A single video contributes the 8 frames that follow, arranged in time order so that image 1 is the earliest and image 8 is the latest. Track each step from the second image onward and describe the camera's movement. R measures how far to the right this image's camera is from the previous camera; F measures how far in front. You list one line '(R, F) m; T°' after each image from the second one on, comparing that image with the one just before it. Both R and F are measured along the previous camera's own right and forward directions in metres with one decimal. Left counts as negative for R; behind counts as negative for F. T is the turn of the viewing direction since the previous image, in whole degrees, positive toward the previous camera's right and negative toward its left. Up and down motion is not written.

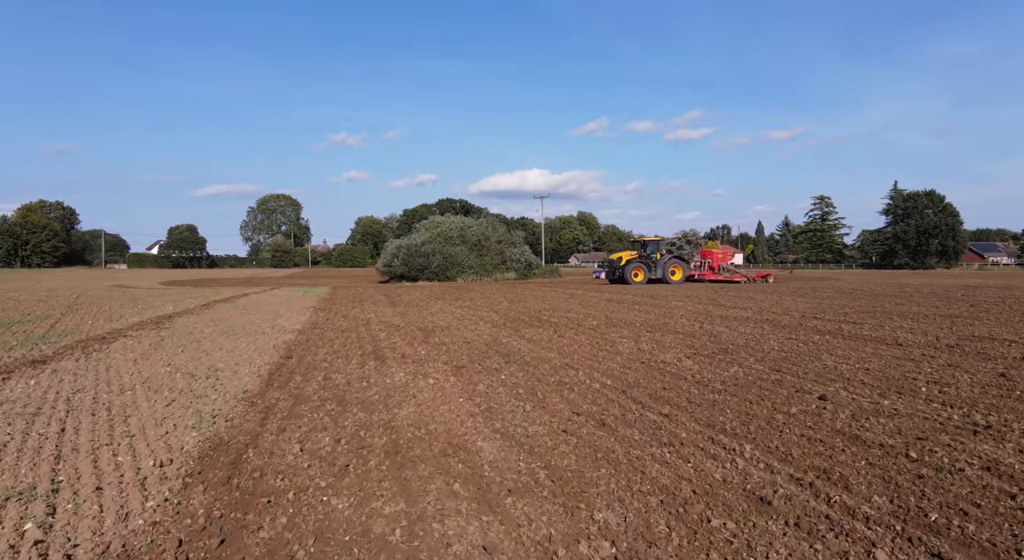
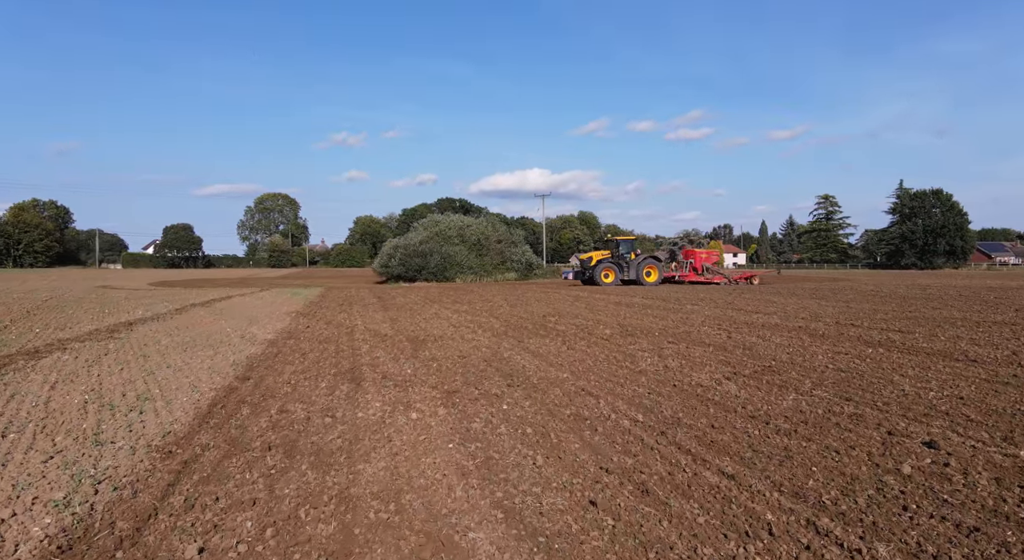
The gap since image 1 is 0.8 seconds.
(0.0, +1.4) m; 0°
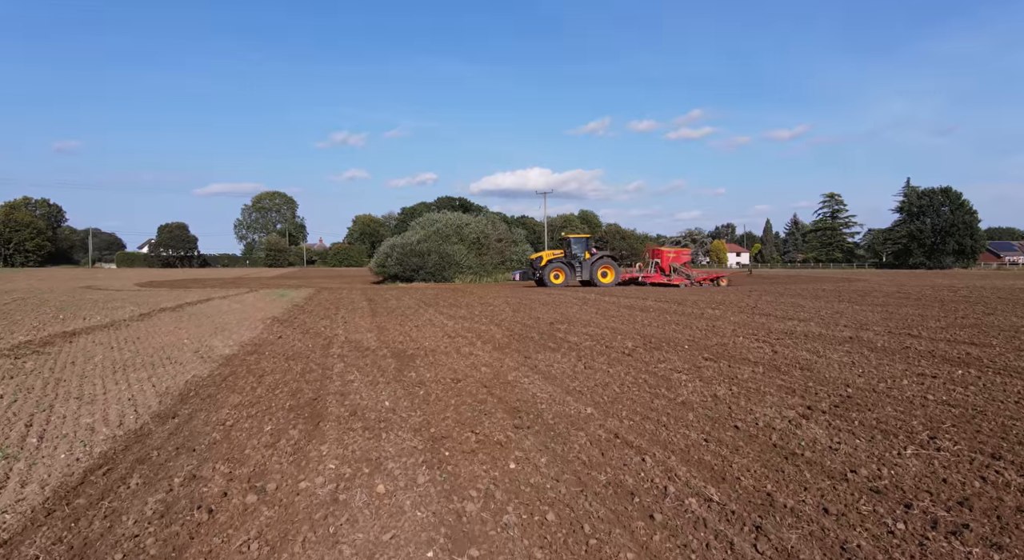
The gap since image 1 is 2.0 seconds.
(-0.1, +1.7) m; 0°
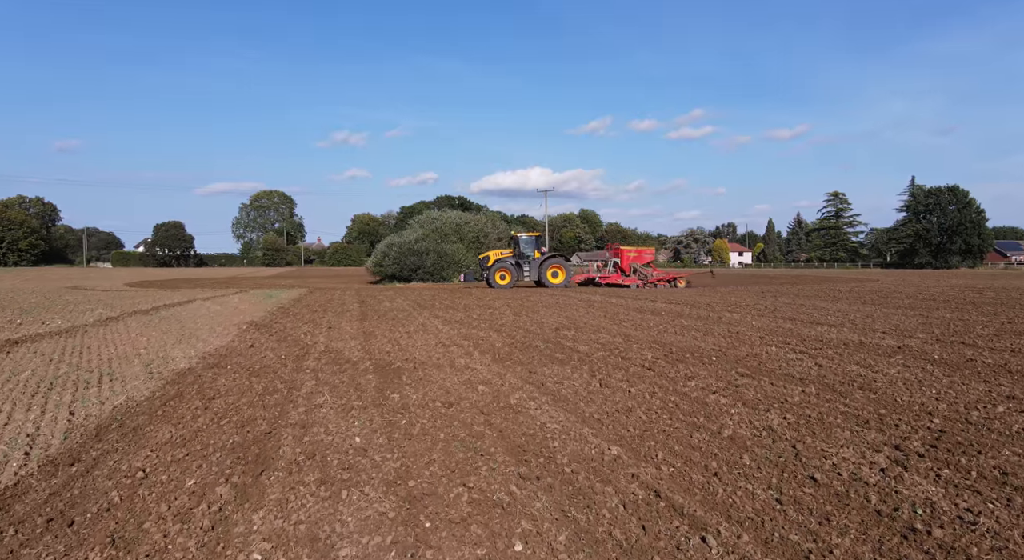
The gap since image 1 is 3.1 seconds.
(0.0, +1.2) m; 0°
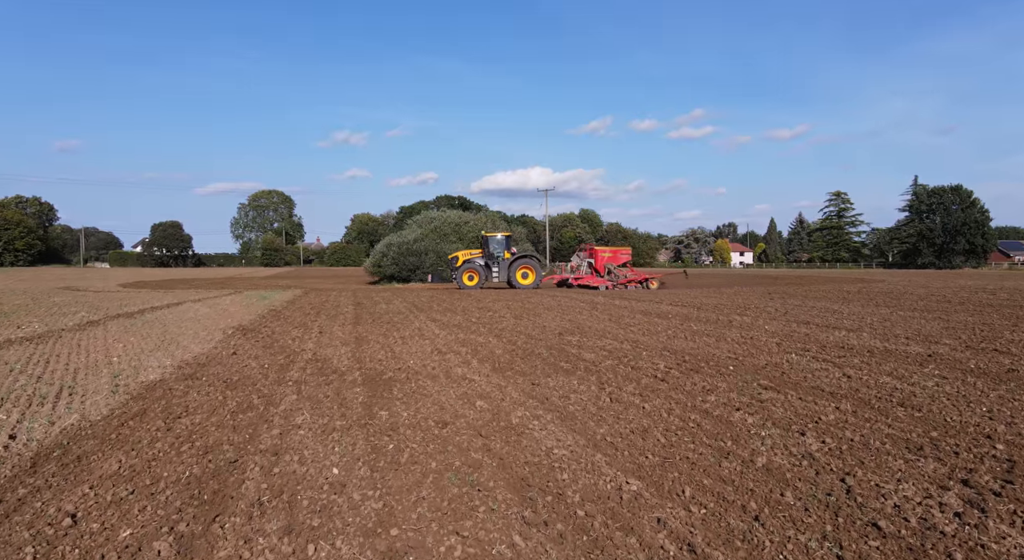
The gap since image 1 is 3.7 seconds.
(0.0, +0.6) m; 0°
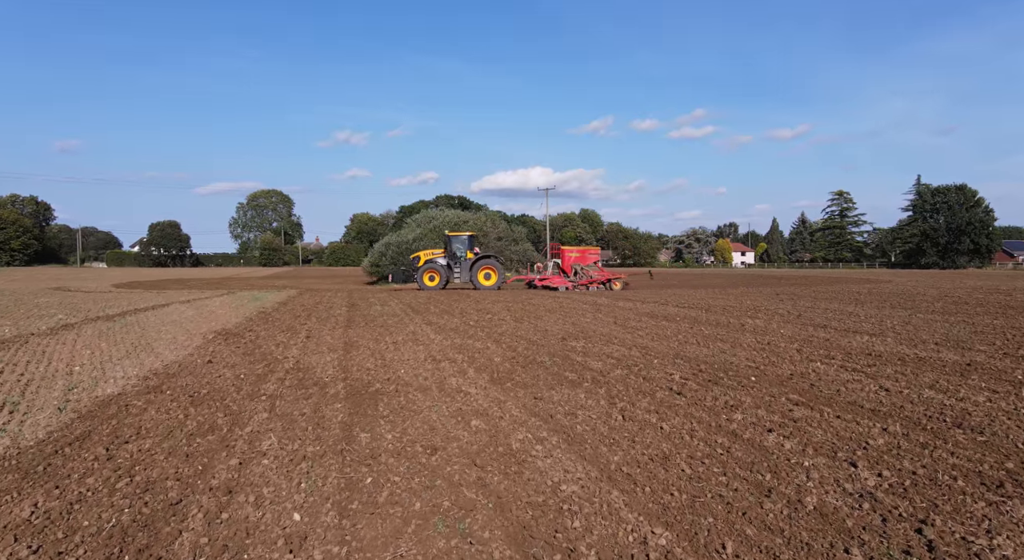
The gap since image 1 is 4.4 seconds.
(0.0, +0.7) m; 0°
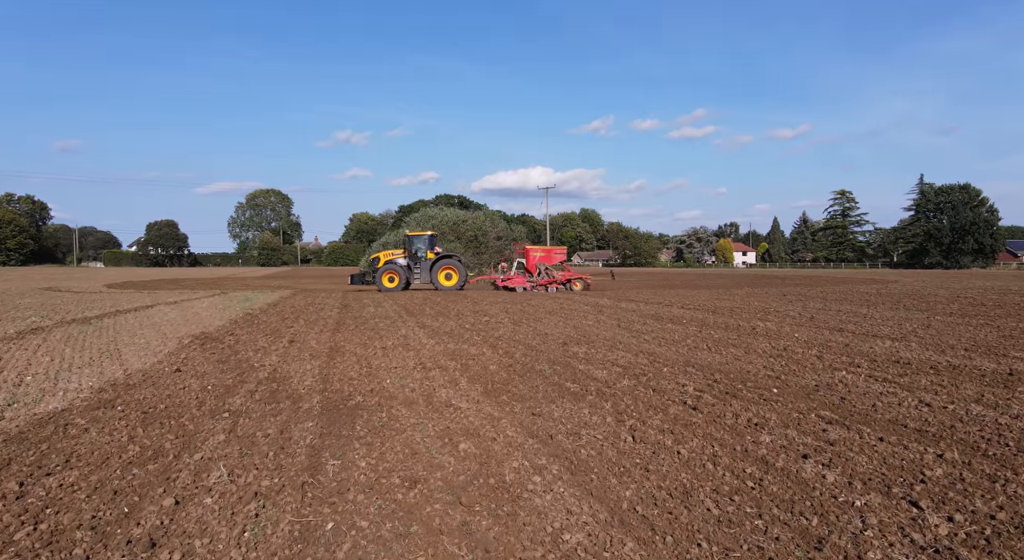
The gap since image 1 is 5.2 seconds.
(+0.1, +0.7) m; 0°
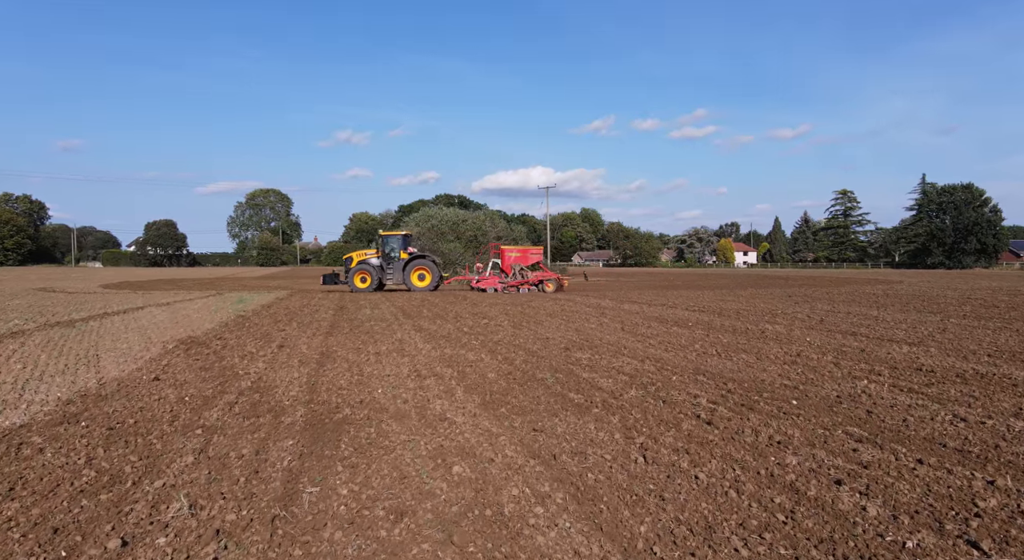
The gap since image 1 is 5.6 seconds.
(0.0, +0.5) m; 0°
